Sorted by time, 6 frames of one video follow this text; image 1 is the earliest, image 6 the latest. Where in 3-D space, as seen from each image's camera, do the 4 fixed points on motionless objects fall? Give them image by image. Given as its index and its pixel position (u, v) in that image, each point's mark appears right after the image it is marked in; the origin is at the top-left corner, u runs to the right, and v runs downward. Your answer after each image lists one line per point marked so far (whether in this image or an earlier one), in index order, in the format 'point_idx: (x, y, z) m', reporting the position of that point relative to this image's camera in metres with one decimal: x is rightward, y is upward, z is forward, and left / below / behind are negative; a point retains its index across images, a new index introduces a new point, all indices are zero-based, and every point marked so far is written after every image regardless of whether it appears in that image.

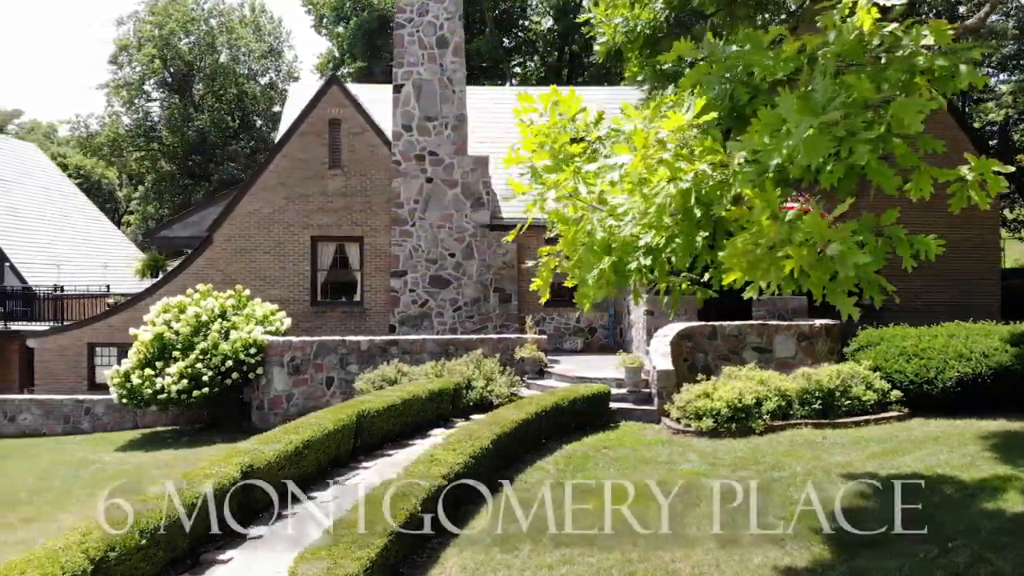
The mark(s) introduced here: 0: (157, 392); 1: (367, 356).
0: (-14.5, -4.3, +15.8) m
1: (-6.4, -3.0, +16.6) m
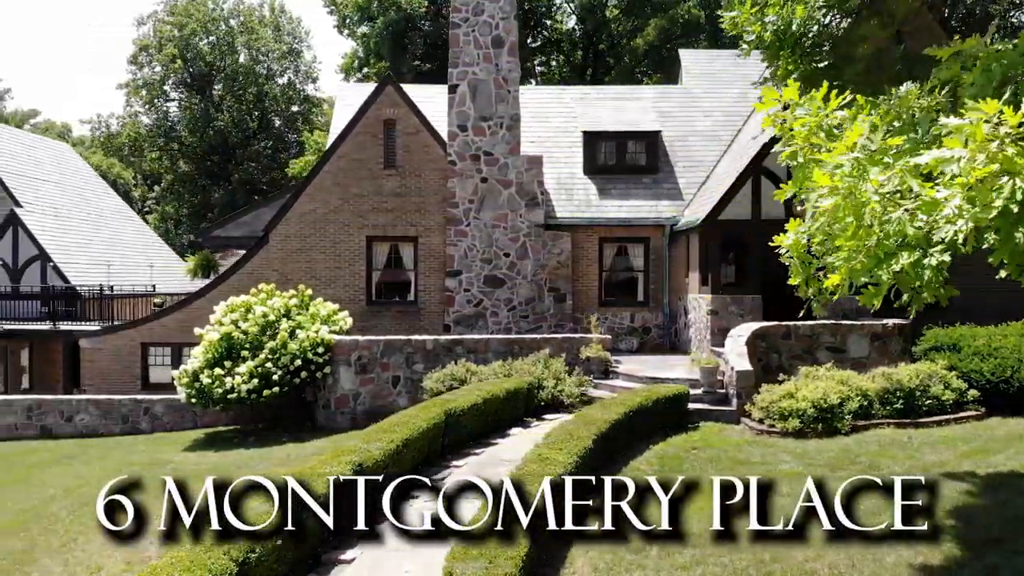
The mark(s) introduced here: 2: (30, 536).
0: (-11.6, -4.2, +15.7) m
1: (-3.5, -2.9, +16.5) m
2: (-13.4, -7.1, +10.9) m
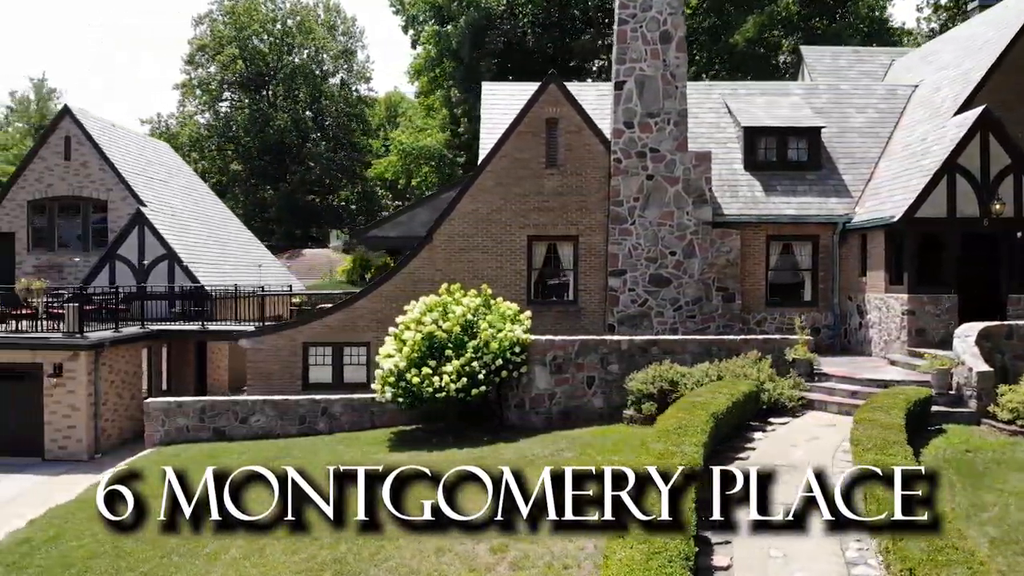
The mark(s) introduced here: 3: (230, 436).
0: (-3.1, -4.2, +15.4) m
1: (+4.9, -2.9, +16.2) m
2: (-5.0, -7.0, +10.6) m
3: (-13.1, -7.0, +17.9) m
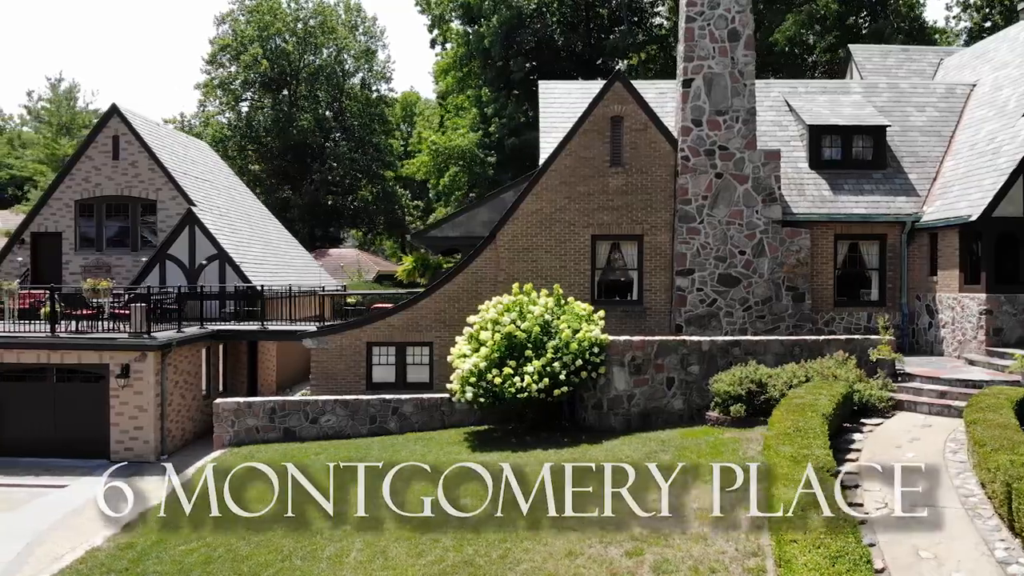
0: (+0.3, -4.2, +15.3) m
1: (+8.3, -2.9, +16.1) m
2: (-1.6, -7.0, +10.5) m
3: (-9.7, -7.0, +17.7) m
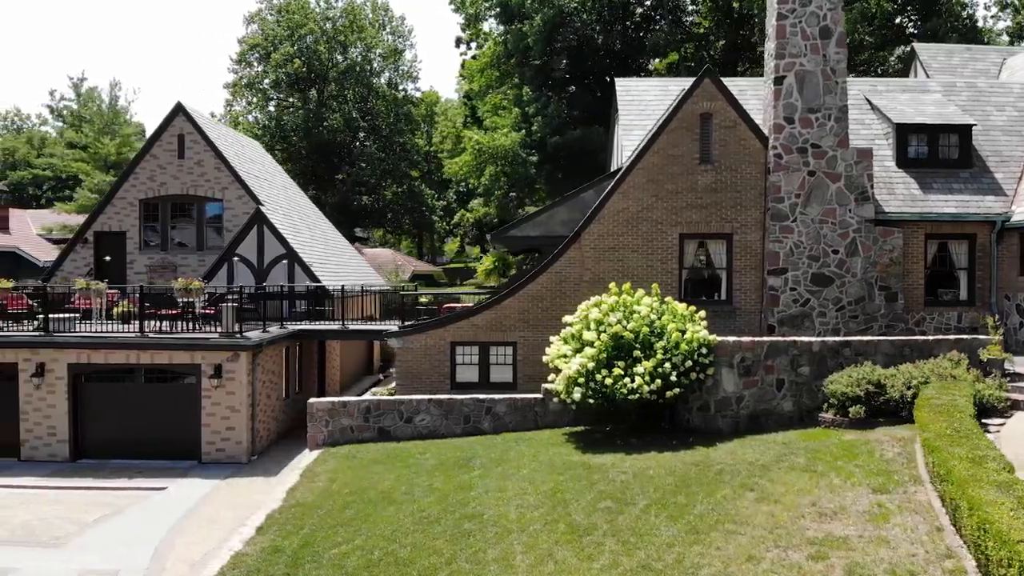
0: (+4.7, -4.2, +15.1) m
1: (+12.8, -2.8, +16.0) m
2: (+2.9, -7.0, +10.3) m
3: (-5.3, -6.9, +17.6) m
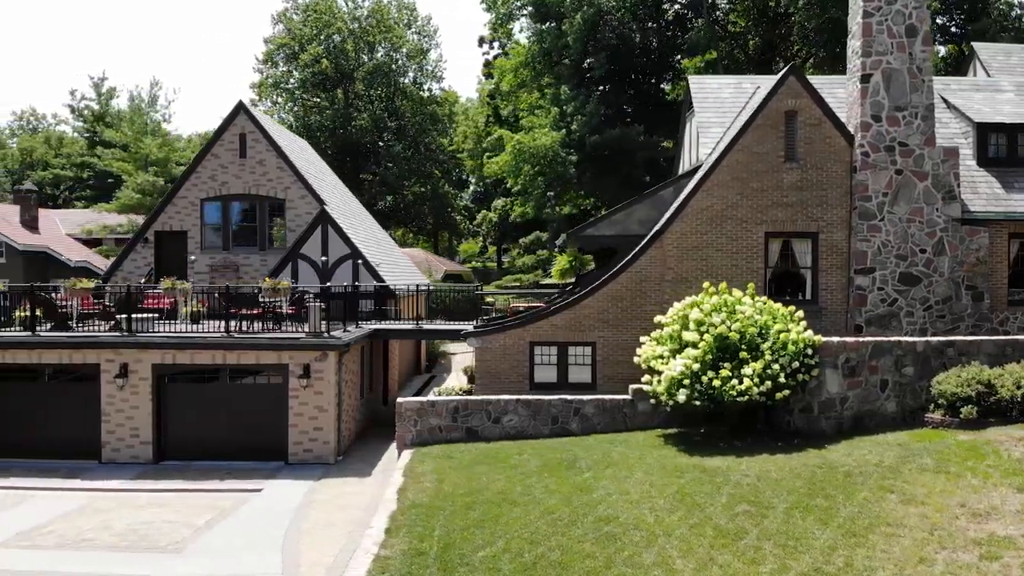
0: (+8.9, -4.1, +15.0) m
1: (+17.0, -2.8, +15.9) m
2: (+7.1, -7.0, +10.2) m
3: (-1.1, -6.9, +17.4) m
